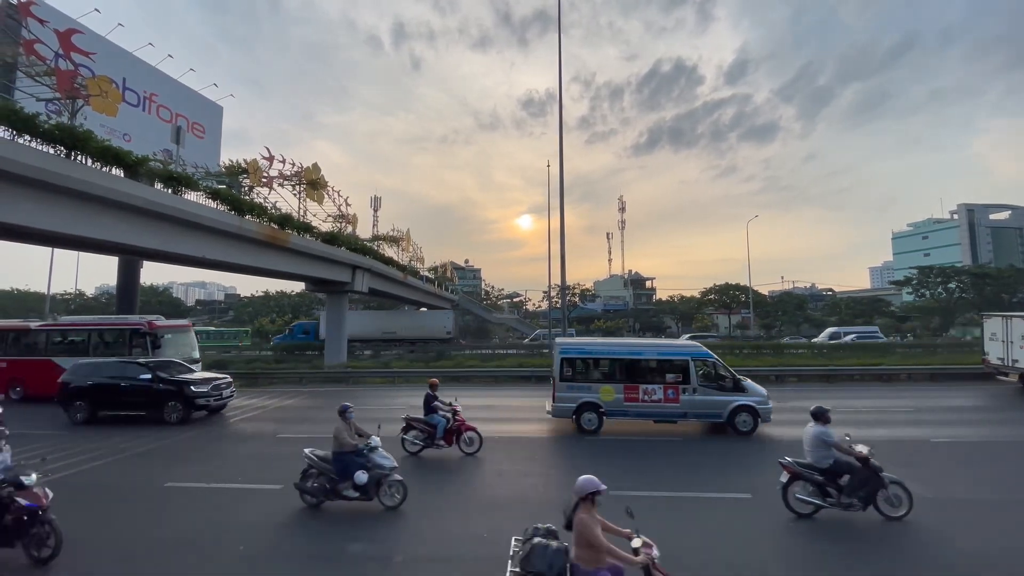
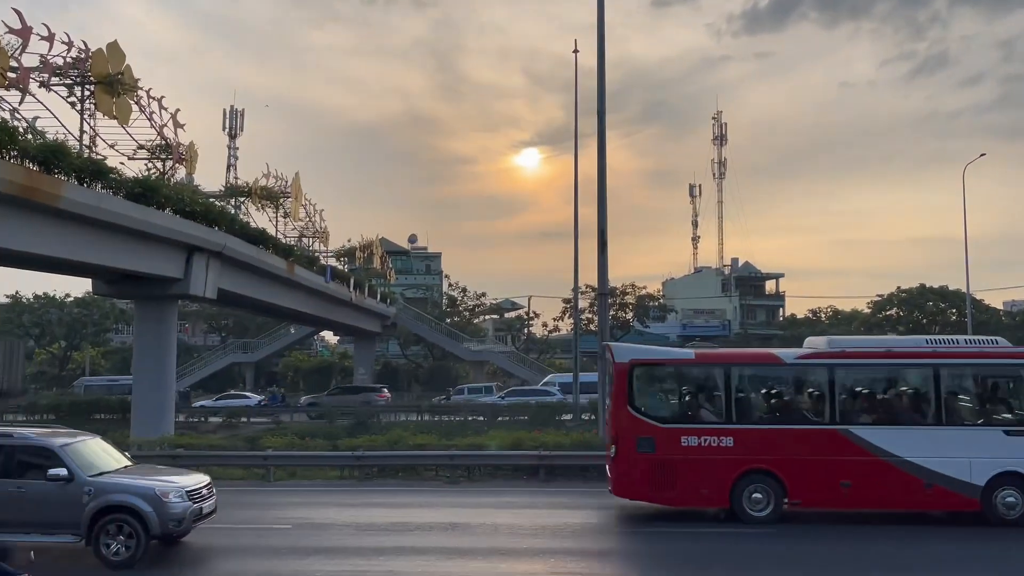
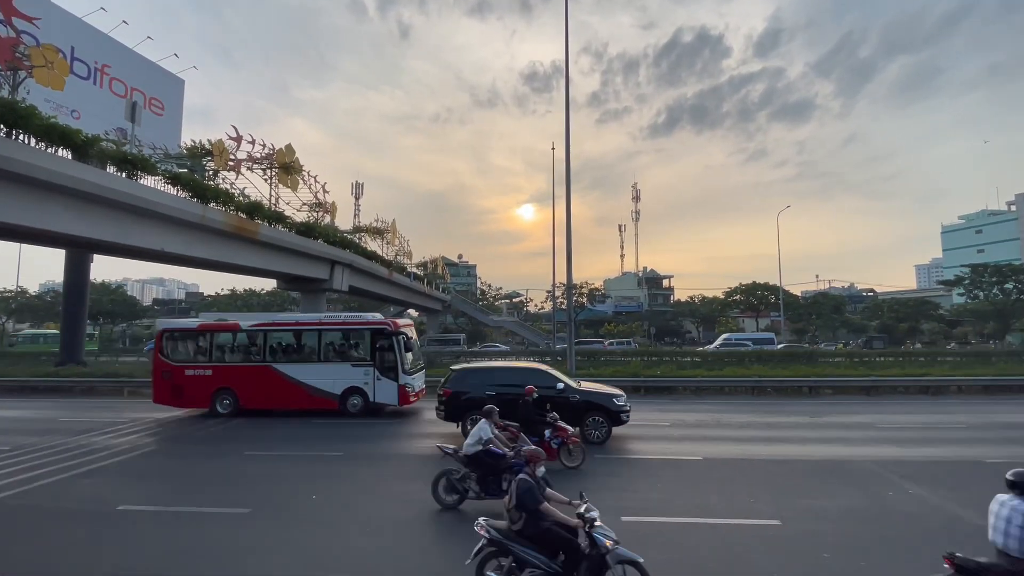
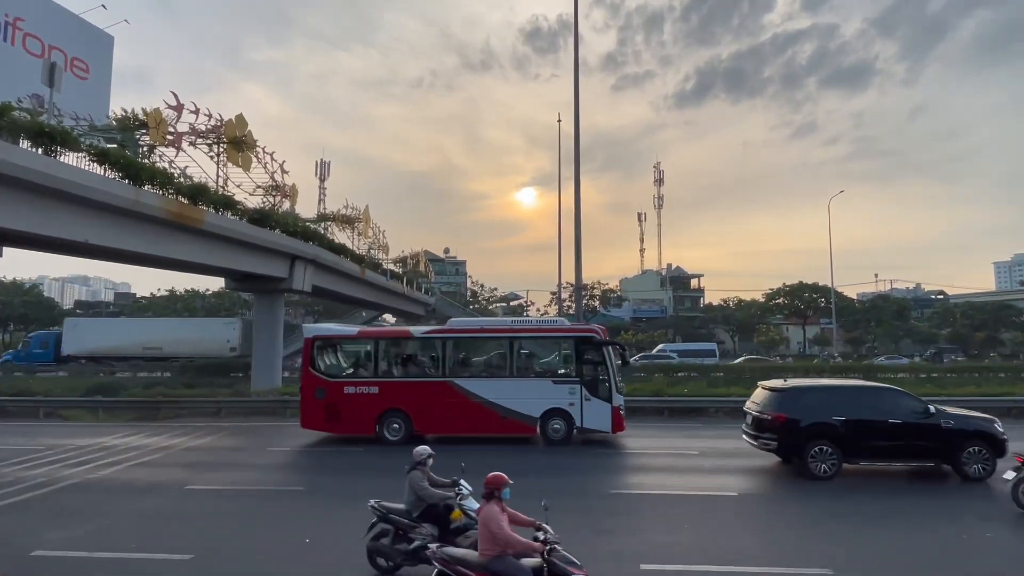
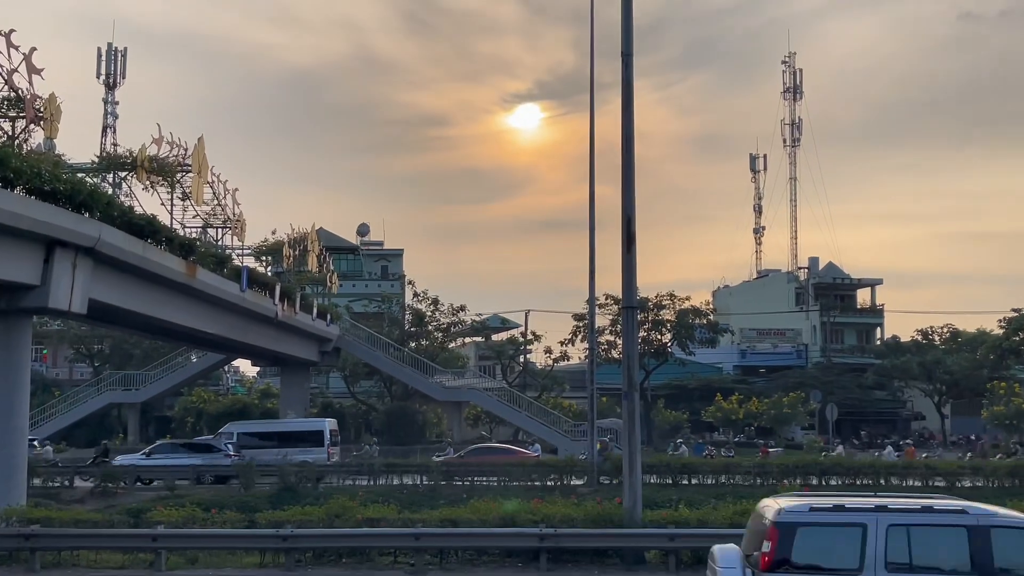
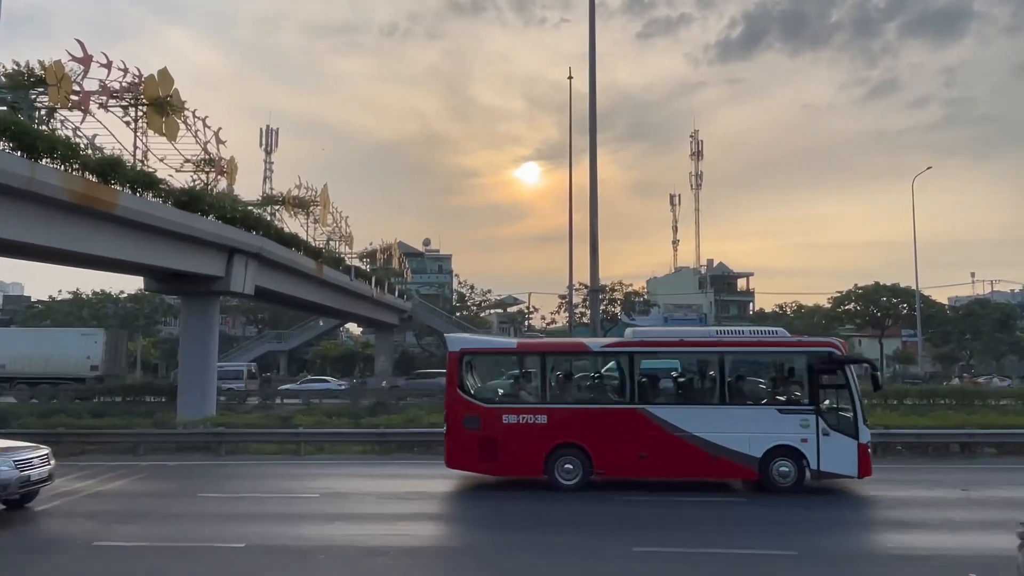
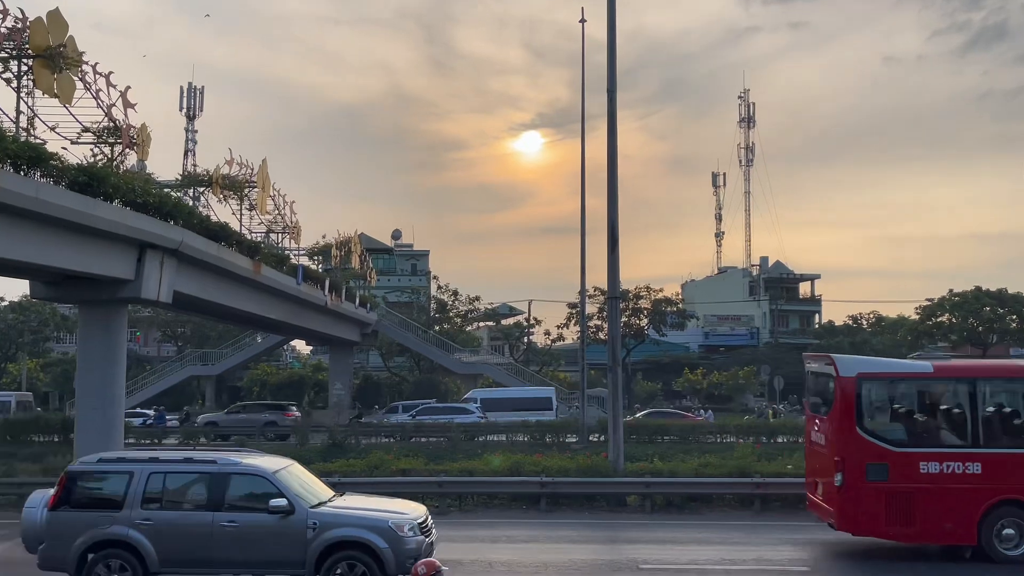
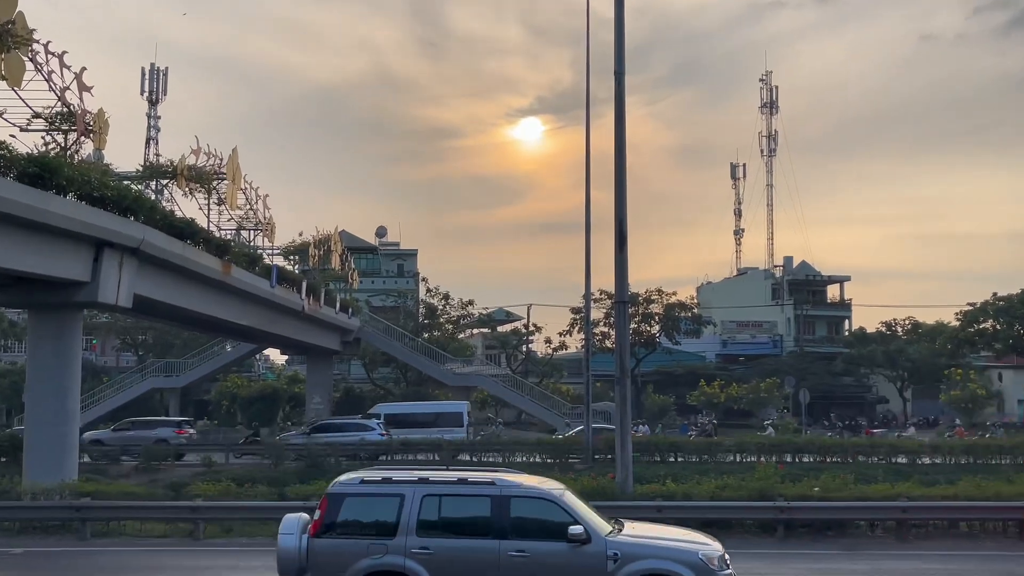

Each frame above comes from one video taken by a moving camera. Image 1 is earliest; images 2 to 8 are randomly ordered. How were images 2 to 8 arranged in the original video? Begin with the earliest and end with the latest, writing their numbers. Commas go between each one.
3, 4, 6, 2, 7, 8, 5
